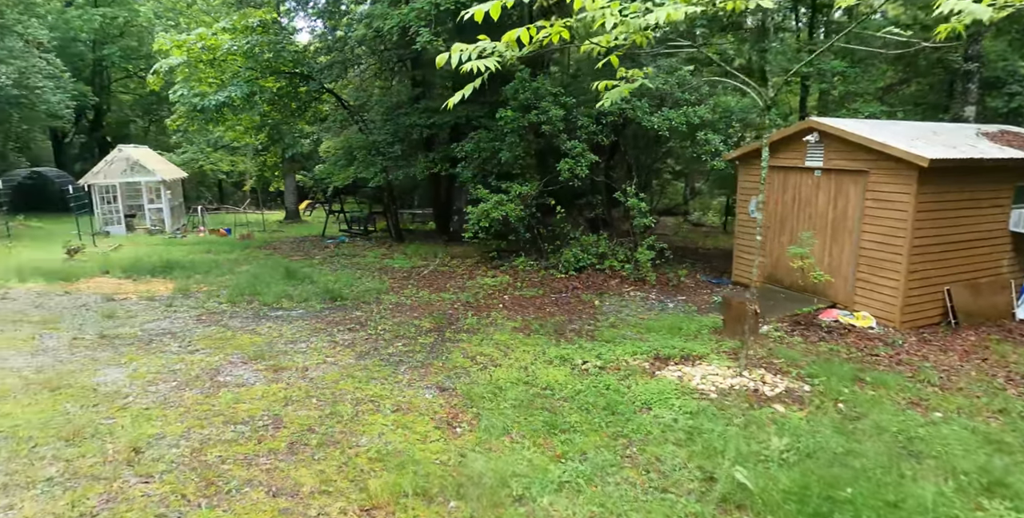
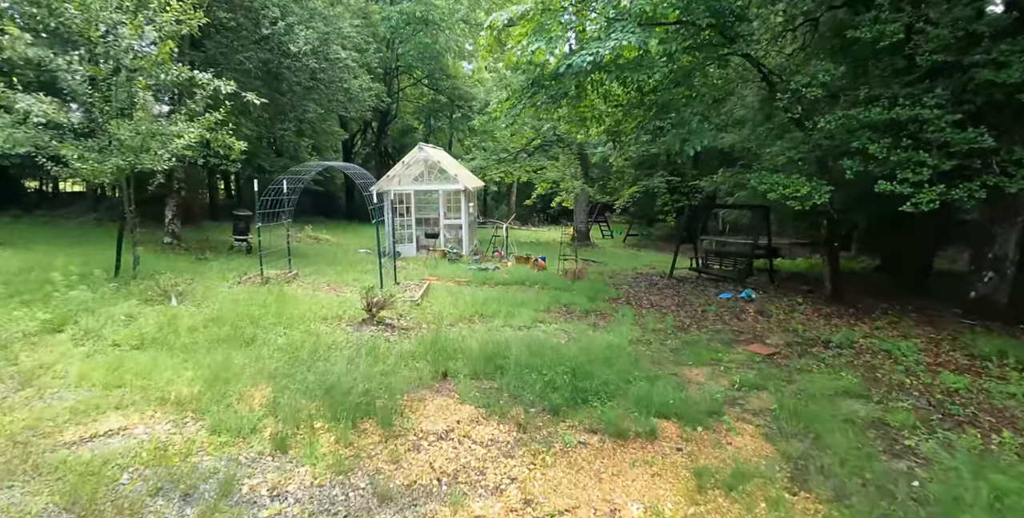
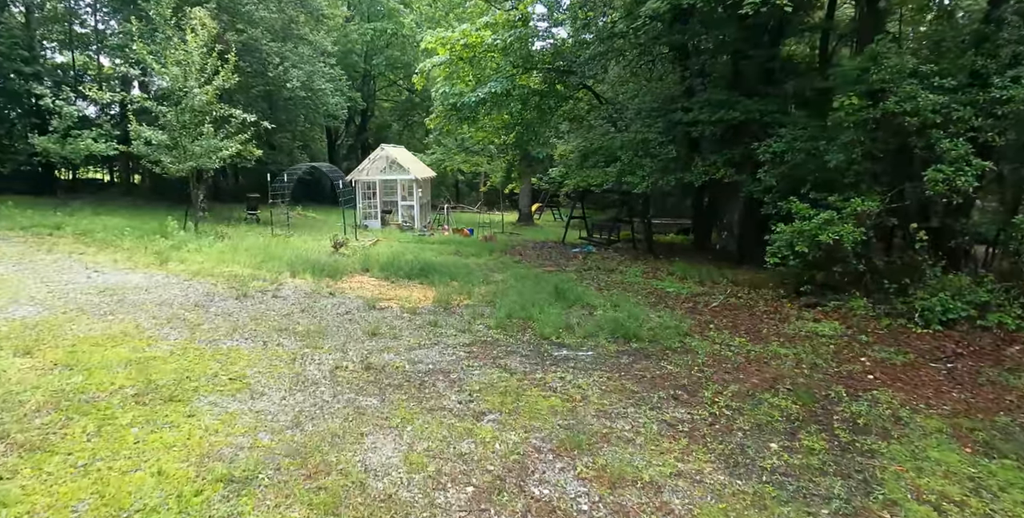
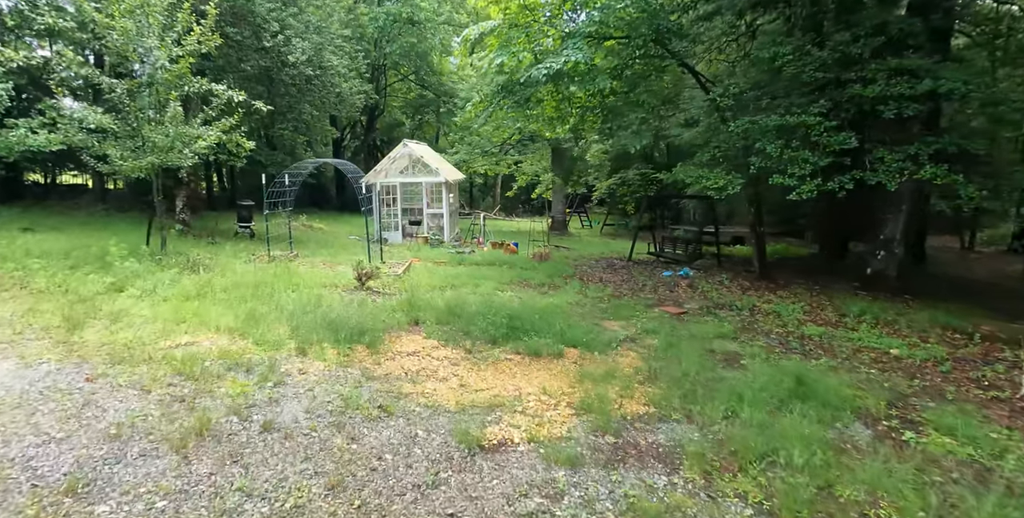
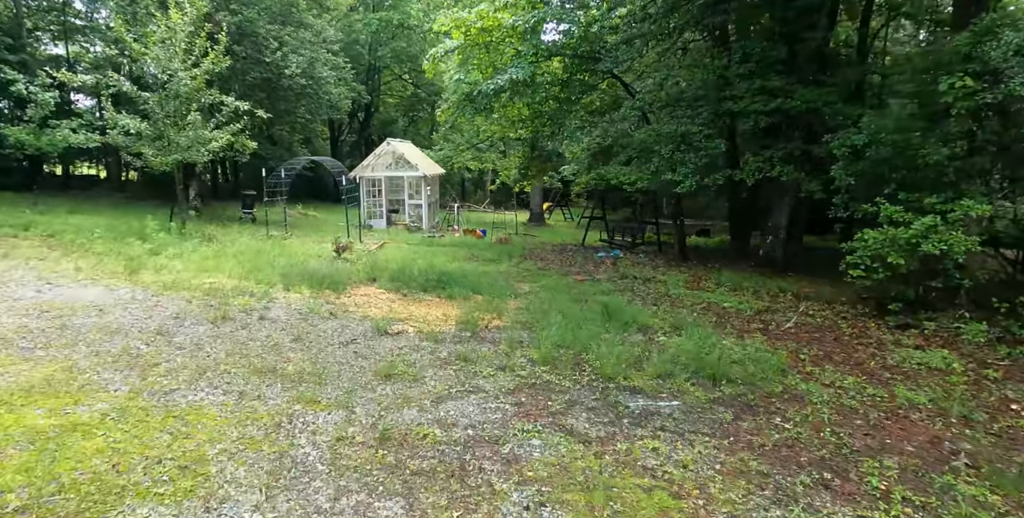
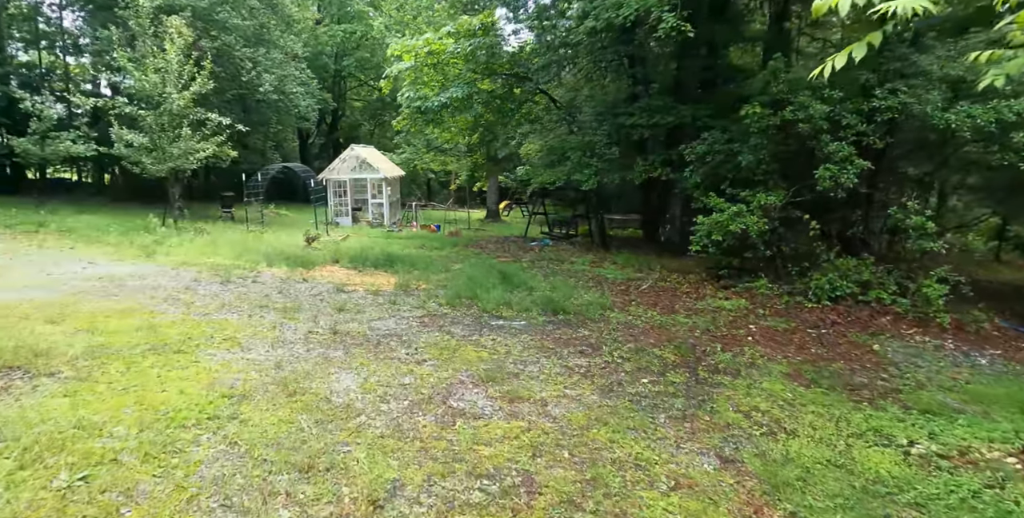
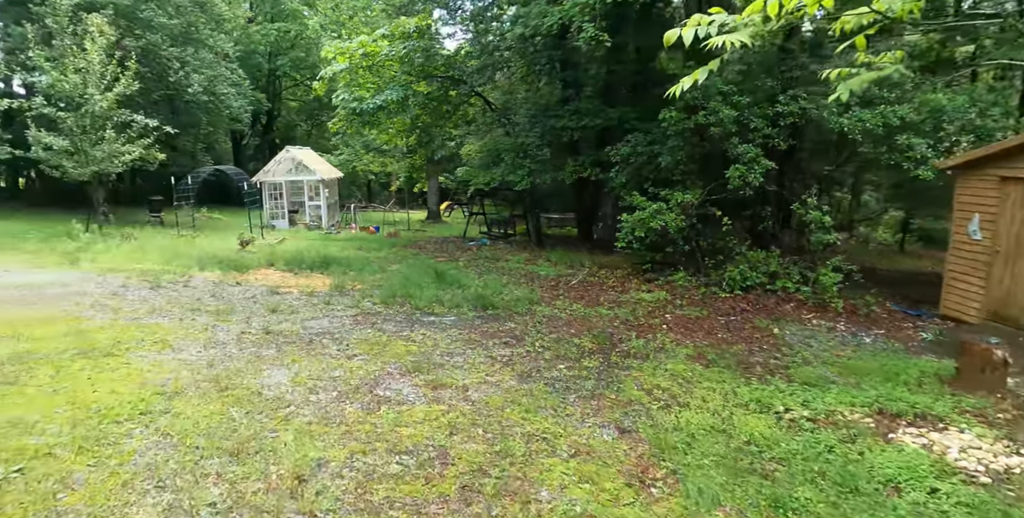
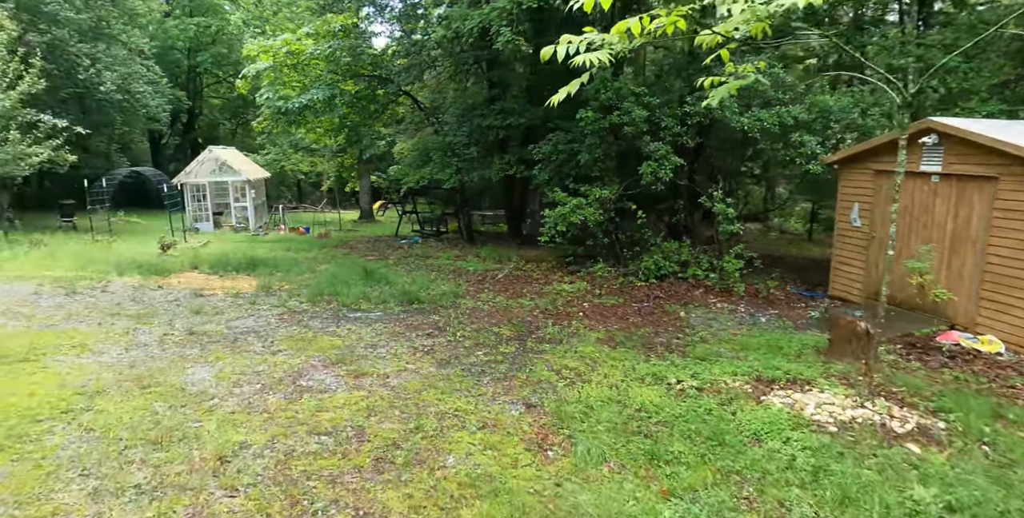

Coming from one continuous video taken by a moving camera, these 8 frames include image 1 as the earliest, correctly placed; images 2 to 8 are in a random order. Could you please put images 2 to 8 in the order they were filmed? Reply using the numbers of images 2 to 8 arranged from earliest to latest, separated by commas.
8, 7, 6, 3, 5, 4, 2
